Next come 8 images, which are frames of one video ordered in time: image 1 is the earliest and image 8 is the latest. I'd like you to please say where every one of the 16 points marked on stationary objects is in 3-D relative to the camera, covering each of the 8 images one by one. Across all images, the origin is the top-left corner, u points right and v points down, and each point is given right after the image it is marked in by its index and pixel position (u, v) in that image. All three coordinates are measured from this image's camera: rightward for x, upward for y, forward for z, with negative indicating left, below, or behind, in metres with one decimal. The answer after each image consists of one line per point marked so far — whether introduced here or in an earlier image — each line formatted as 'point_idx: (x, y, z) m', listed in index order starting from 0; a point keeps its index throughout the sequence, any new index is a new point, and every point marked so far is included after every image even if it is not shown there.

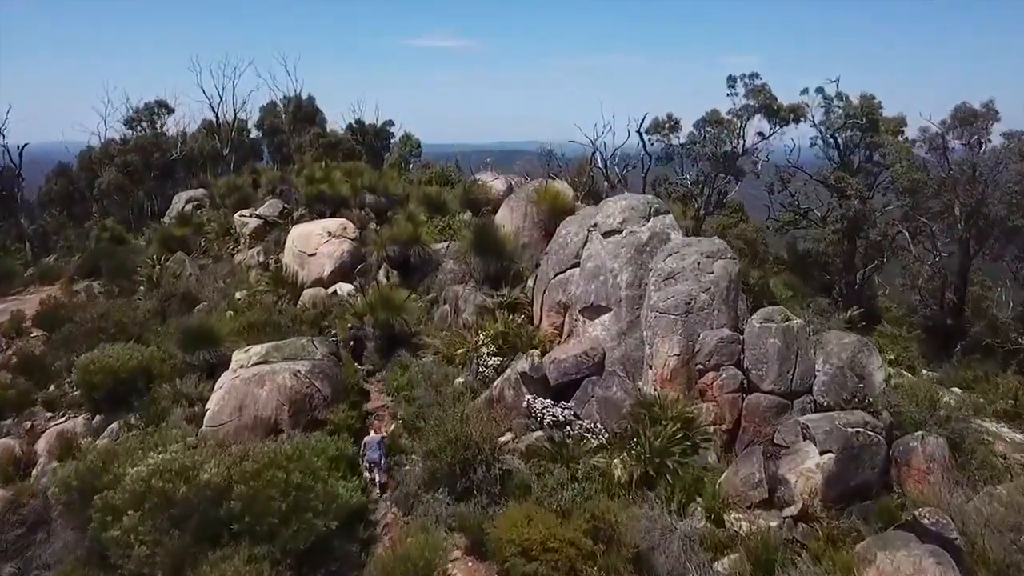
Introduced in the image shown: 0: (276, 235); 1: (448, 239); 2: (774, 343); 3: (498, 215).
0: (-5.4, +1.2, +19.3) m
1: (-1.2, +0.9, +16.4) m
2: (+3.1, -0.7, +10.1) m
3: (-0.3, +1.3, +15.6) m
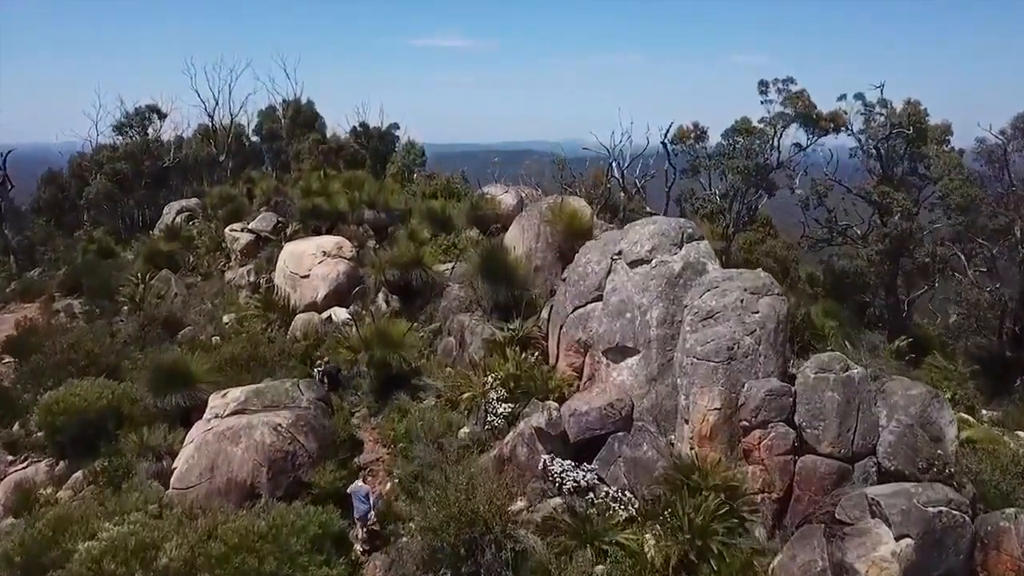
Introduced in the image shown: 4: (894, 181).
0: (-5.2, +0.8, +17.9) m
1: (-1.0, +0.5, +15.0) m
2: (+3.3, -1.1, +8.6) m
3: (-0.1, +0.9, +14.1) m
4: (+8.3, +2.2, +17.8) m
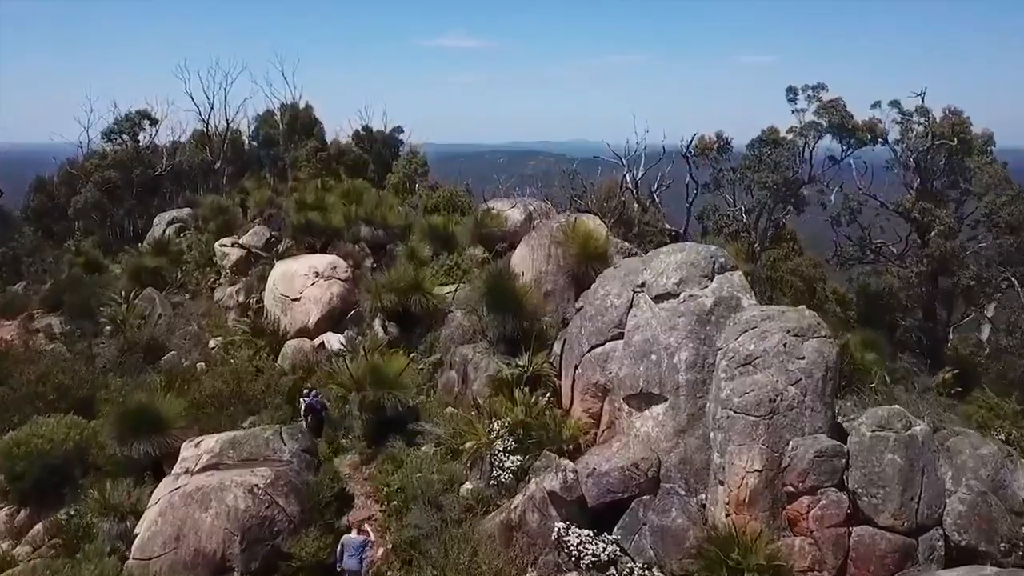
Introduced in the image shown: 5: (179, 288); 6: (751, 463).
0: (-5.1, +0.4, +16.8) m
1: (-0.9, +0.1, +13.8) m
2: (+3.4, -1.5, +7.4) m
3: (0.0, +0.5, +13.0) m
4: (+8.4, +1.8, +16.6) m
5: (-7.2, 0.0, +18.1) m
6: (+2.2, -1.6, +7.7) m
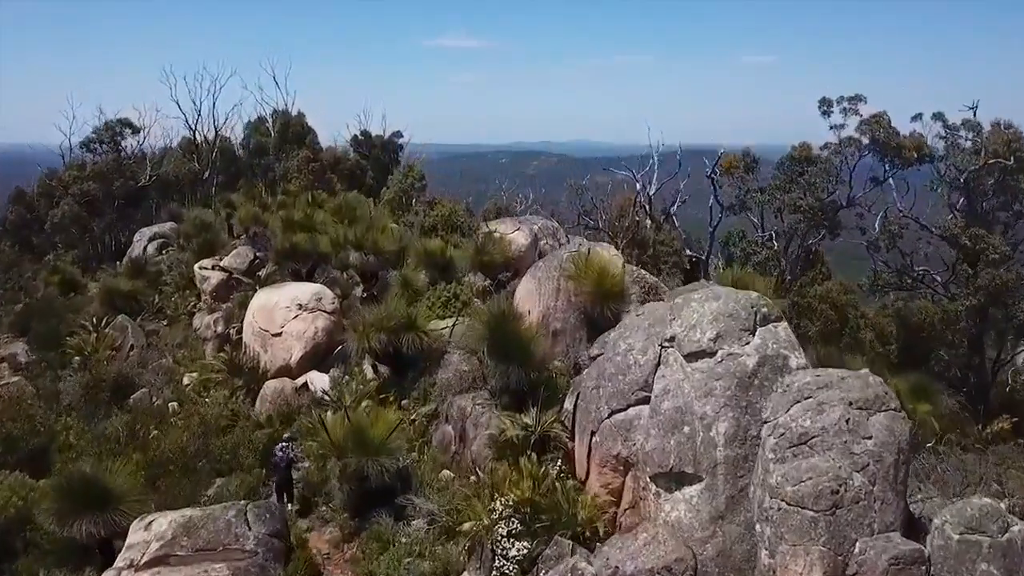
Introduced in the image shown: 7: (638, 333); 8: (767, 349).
0: (-5.0, -0.1, +15.4) m
1: (-0.8, -0.4, +12.4) m
2: (+3.4, -2.0, +6.0) m
3: (+0.1, 0.0, +11.6) m
4: (+8.5, +1.2, +15.2) m
5: (-7.1, -0.5, +16.7) m
6: (+2.2, -2.1, +6.3) m
7: (+1.2, -0.4, +8.2) m
8: (+2.3, -0.5, +7.6) m
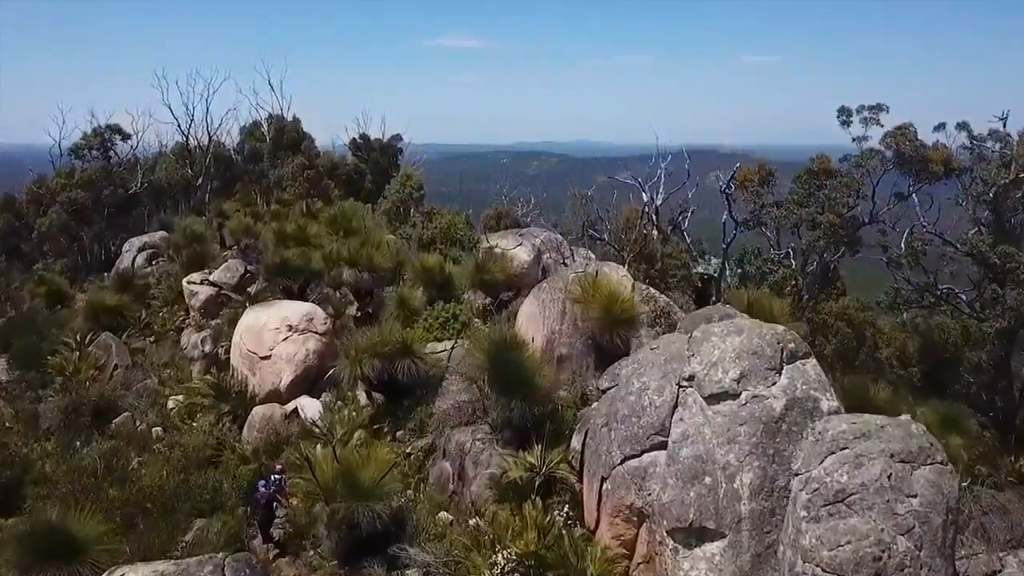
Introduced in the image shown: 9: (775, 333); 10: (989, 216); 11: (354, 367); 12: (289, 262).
0: (-5.0, -0.4, +14.7) m
1: (-0.8, -0.7, +11.7) m
2: (+3.4, -2.3, +5.4) m
3: (+0.1, -0.3, +10.9) m
4: (+8.5, +1.0, +14.5) m
5: (-7.0, -0.8, +16.0) m
6: (+2.3, -2.4, +5.7) m
7: (+1.2, -0.7, +7.5) m
8: (+2.3, -0.8, +6.9) m
9: (+2.3, -0.4, +7.2) m
10: (+8.3, +1.3, +14.8) m
11: (-2.0, -1.0, +10.7) m
12: (-3.6, +0.4, +13.7) m
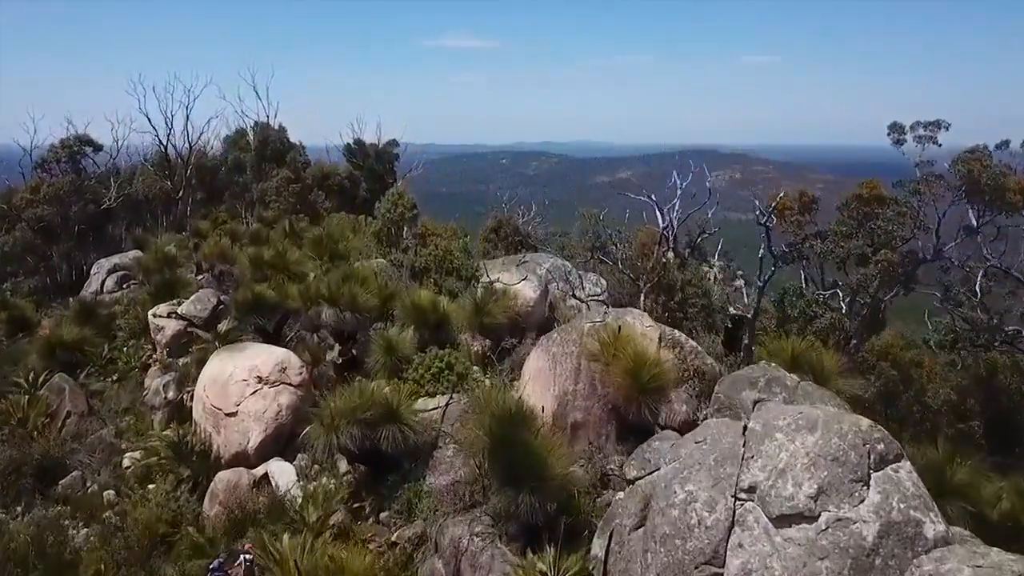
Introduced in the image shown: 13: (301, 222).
0: (-4.9, -1.0, +13.1) m
1: (-0.7, -1.3, +10.1) m
2: (+3.5, -2.9, +3.7) m
3: (+0.2, -0.9, +9.3) m
4: (+8.6, +0.4, +12.9) m
5: (-7.0, -1.4, +14.4) m
6: (+2.3, -3.0, +4.0) m
7: (+1.3, -1.3, +5.9) m
8: (+2.4, -1.4, +5.2) m
9: (+2.3, -0.9, +5.6) m
10: (+8.3, +0.8, +13.2) m
11: (-2.0, -1.6, +9.1) m
12: (-3.6, -0.1, +12.0) m
13: (-4.7, +1.5, +18.9) m
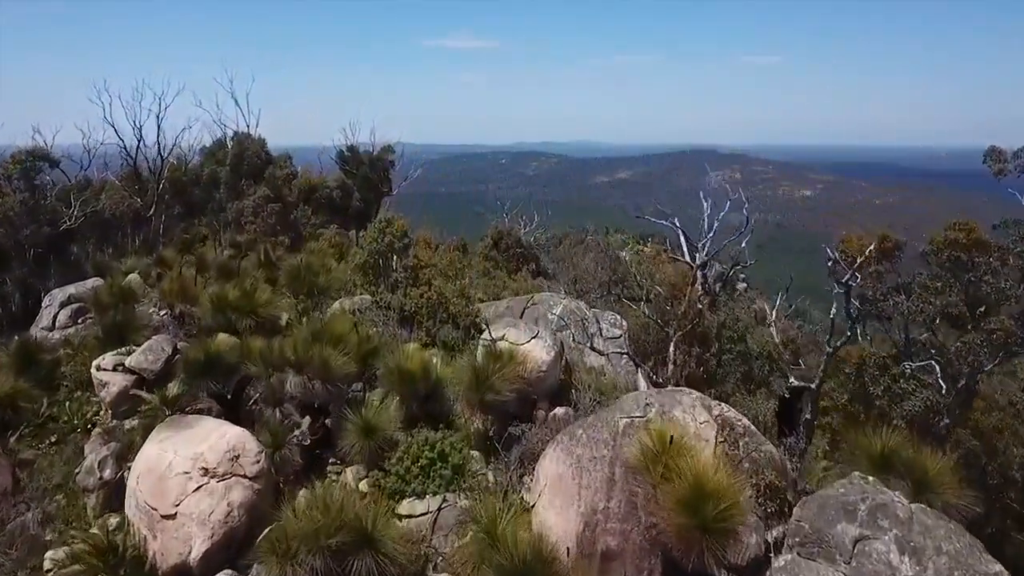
0: (-4.8, -1.7, +11.0) m
1: (-0.6, -2.0, +8.0) m
2: (+3.6, -3.6, +1.6) m
3: (+0.3, -1.6, +7.2) m
4: (+8.7, -0.3, +10.8) m
5: (-6.9, -2.1, +12.3) m
6: (+2.4, -3.6, +1.9) m
7: (+1.4, -2.0, +3.8) m
8: (+2.5, -2.1, +3.1) m
9: (+2.4, -1.6, +3.5) m
10: (+8.4, +0.1, +11.1) m
11: (-1.9, -2.2, +7.0) m
12: (-3.5, -0.8, +9.9) m
13: (-4.6, +0.8, +16.8) m
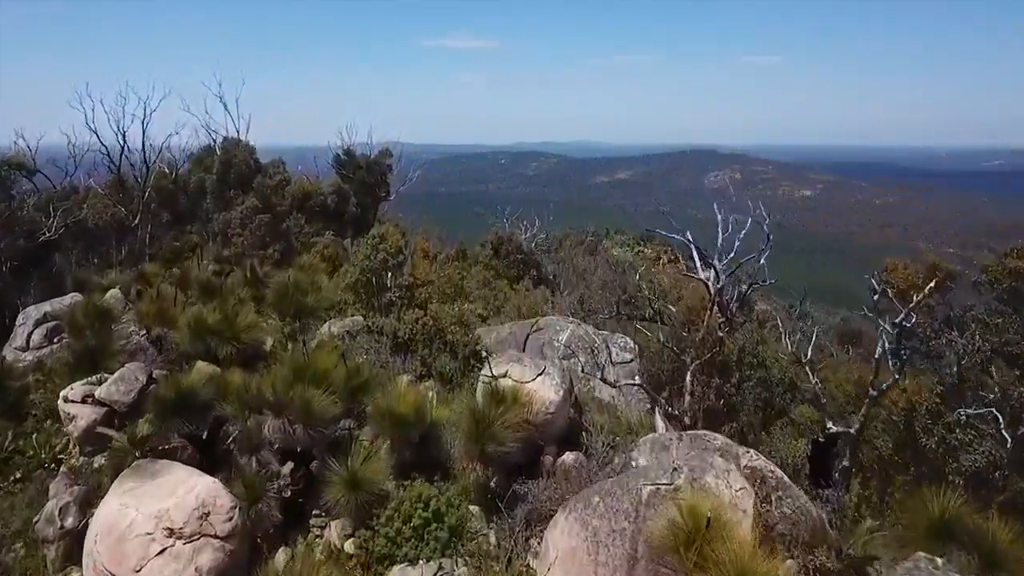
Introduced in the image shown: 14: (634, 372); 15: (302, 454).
0: (-4.8, -2.0, +10.0) m
1: (-0.6, -2.3, +7.1) m
2: (+3.6, -3.9, +0.7) m
3: (+0.3, -1.9, +6.2) m
4: (+8.7, -0.6, +9.8) m
5: (-6.9, -2.4, +11.3) m
6: (+2.5, -4.0, +1.0) m
7: (+1.4, -2.3, +2.8) m
8: (+2.5, -2.4, +2.2) m
9: (+2.4, -1.9, +2.5) m
10: (+8.5, -0.2, +10.1) m
11: (-1.8, -2.6, +6.0) m
12: (-3.4, -1.2, +9.0) m
13: (-4.6, +0.5, +15.8) m
14: (+1.6, -1.1, +11.2) m
15: (-2.1, -1.6, +8.5) m
